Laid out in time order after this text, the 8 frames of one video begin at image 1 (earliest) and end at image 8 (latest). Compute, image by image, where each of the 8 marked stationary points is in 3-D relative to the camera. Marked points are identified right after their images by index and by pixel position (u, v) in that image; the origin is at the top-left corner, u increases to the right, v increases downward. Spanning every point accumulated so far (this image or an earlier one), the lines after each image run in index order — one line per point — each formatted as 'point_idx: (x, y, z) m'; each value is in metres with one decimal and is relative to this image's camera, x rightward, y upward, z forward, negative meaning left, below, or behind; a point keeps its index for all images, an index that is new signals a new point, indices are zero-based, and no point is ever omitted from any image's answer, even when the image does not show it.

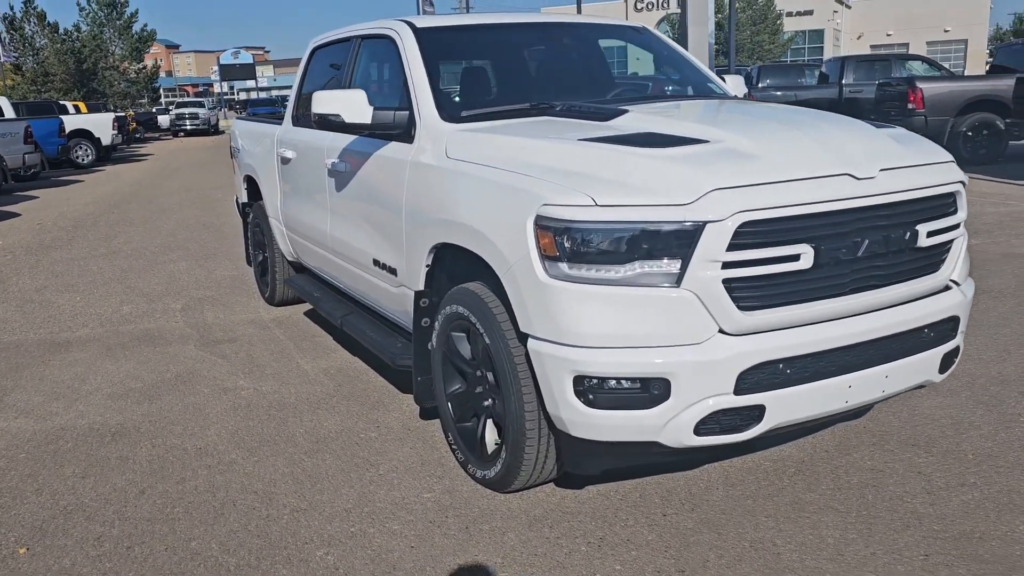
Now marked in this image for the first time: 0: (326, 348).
0: (-1.3, -0.4, +5.8) m
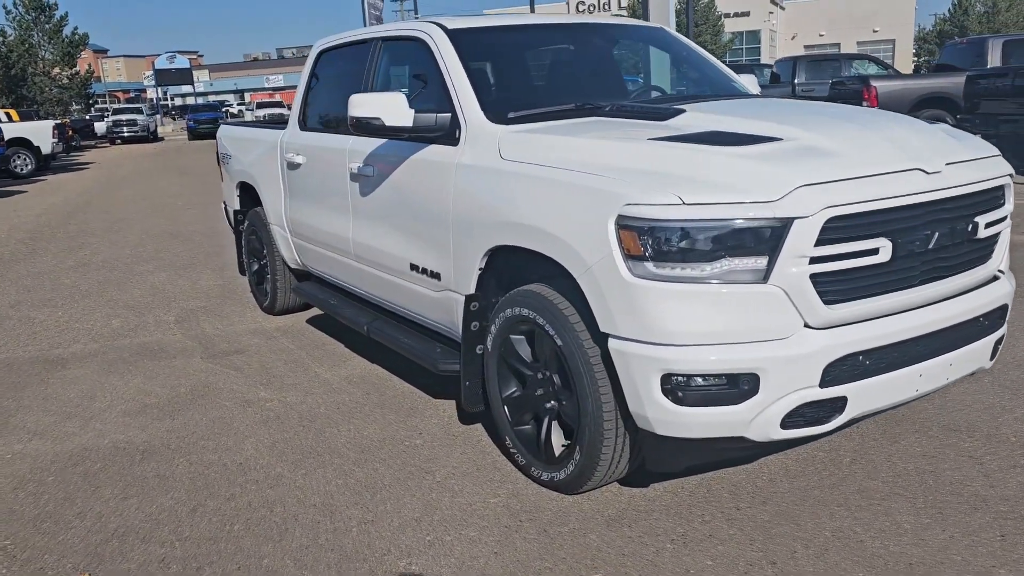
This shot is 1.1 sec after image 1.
0: (-1.2, -0.5, +5.7) m
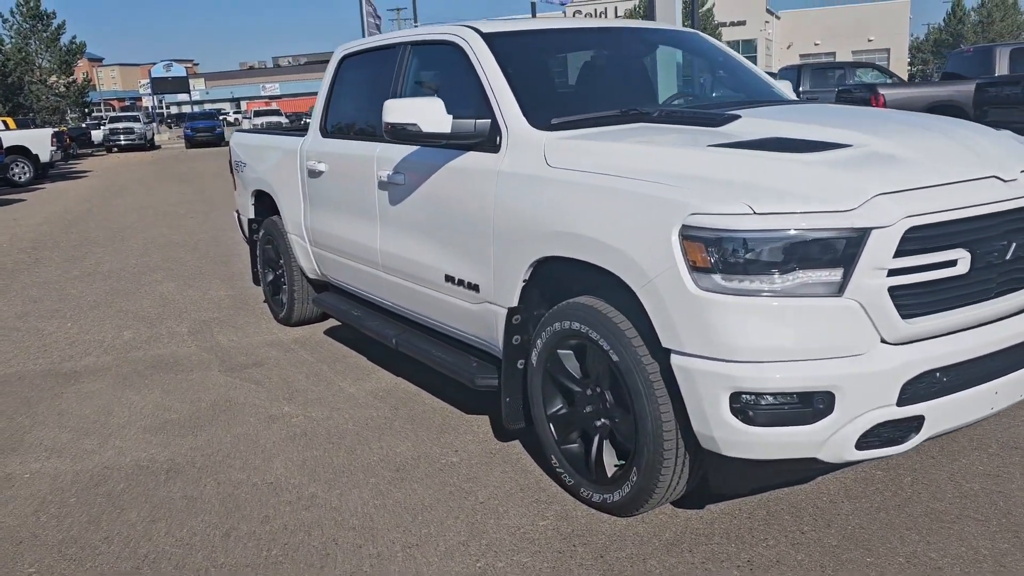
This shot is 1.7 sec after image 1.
0: (-1.0, -0.5, +5.6) m
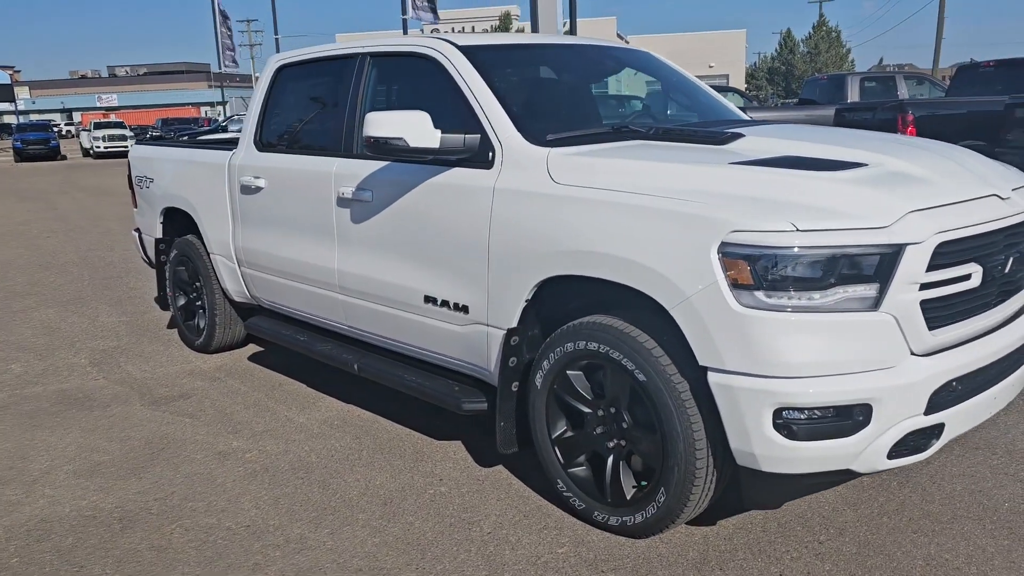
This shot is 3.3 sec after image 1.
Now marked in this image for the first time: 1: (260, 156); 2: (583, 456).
0: (-1.3, -0.7, +5.2) m
1: (-1.6, +0.8, +5.2) m
2: (+0.3, -0.7, +3.4) m
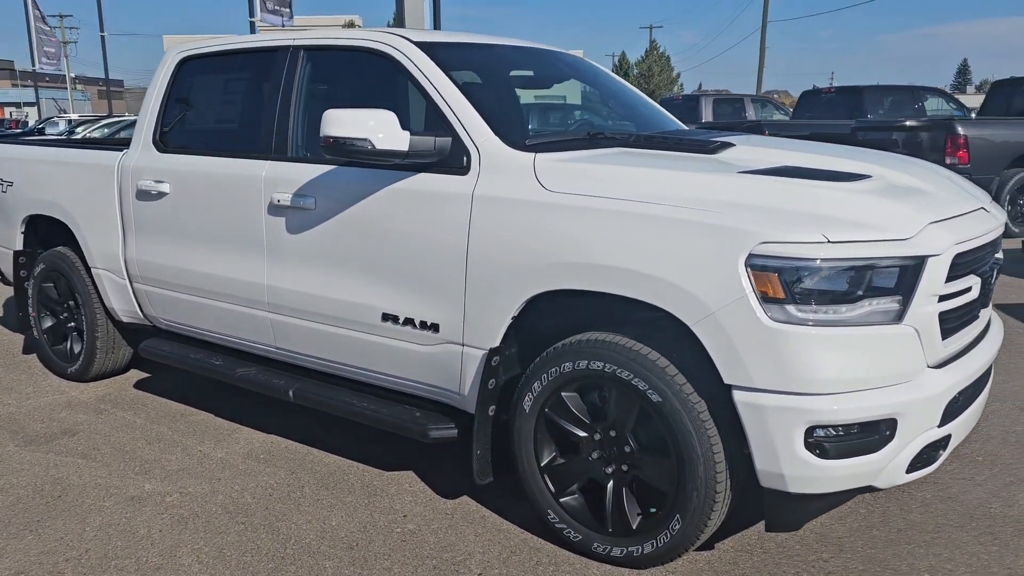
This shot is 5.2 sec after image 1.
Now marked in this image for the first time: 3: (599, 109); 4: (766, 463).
0: (-1.7, -0.8, +4.7) m
1: (-1.9, +0.7, +4.6) m
2: (+0.2, -0.8, +3.2) m
3: (+0.5, +1.0, +4.4) m
4: (+0.8, -0.6, +2.7) m
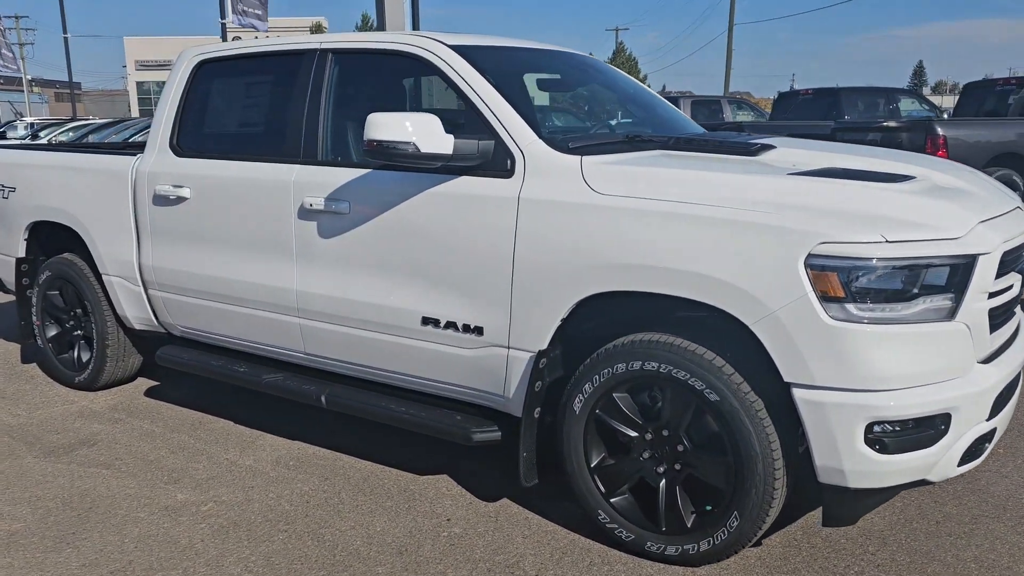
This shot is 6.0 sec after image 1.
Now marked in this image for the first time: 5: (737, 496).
0: (-1.5, -0.8, +4.6) m
1: (-1.8, +0.7, +4.5) m
2: (+0.4, -0.8, +3.2) m
3: (+0.6, +1.0, +4.4) m
4: (+1.1, -0.6, +2.8) m
5: (+0.8, -0.7, +2.9) m
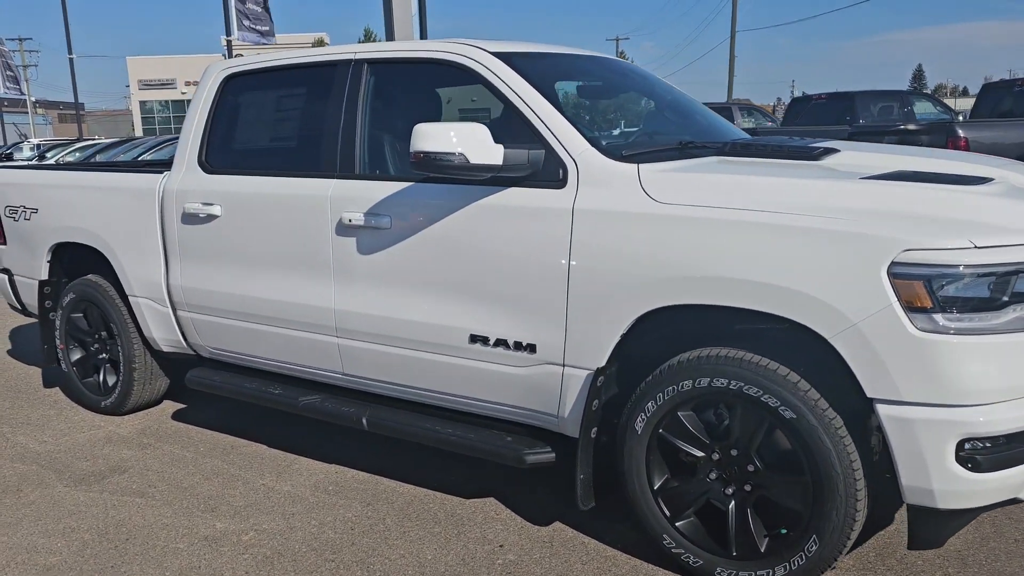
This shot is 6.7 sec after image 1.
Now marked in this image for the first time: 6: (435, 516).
0: (-1.3, -0.9, +4.5) m
1: (-1.6, +0.6, +4.4) m
2: (+0.7, -0.8, +3.1) m
3: (+0.8, +0.9, +4.3) m
4: (+1.3, -0.6, +2.6) m
5: (+1.0, -0.8, +2.8) m
6: (-0.3, -1.0, +3.7) m
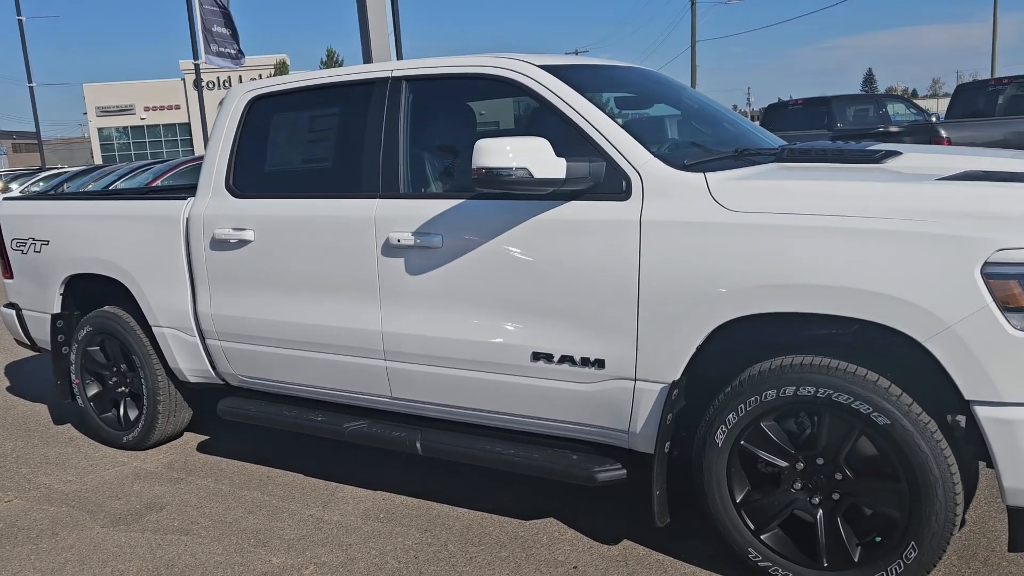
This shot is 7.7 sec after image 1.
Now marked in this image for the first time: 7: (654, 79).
0: (-1.0, -1.0, +4.4) m
1: (-1.4, +0.4, +4.3) m
2: (+1.0, -0.8, +3.0) m
3: (+1.0, +0.9, +4.3) m
4: (+1.6, -0.6, +2.6) m
5: (+1.3, -0.8, +2.7) m
6: (-0.1, -1.1, +3.6) m
7: (+0.8, +1.1, +4.4) m
